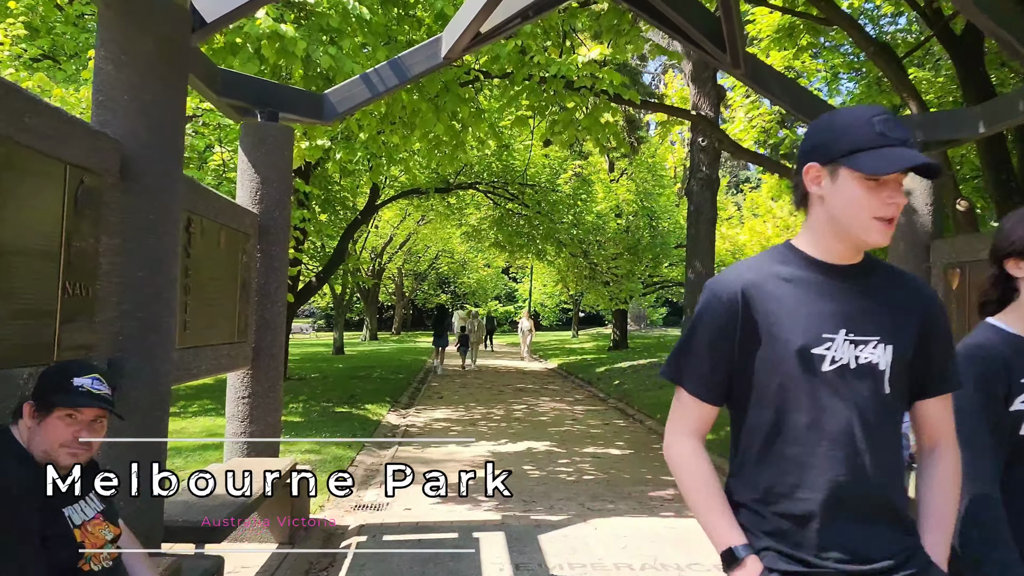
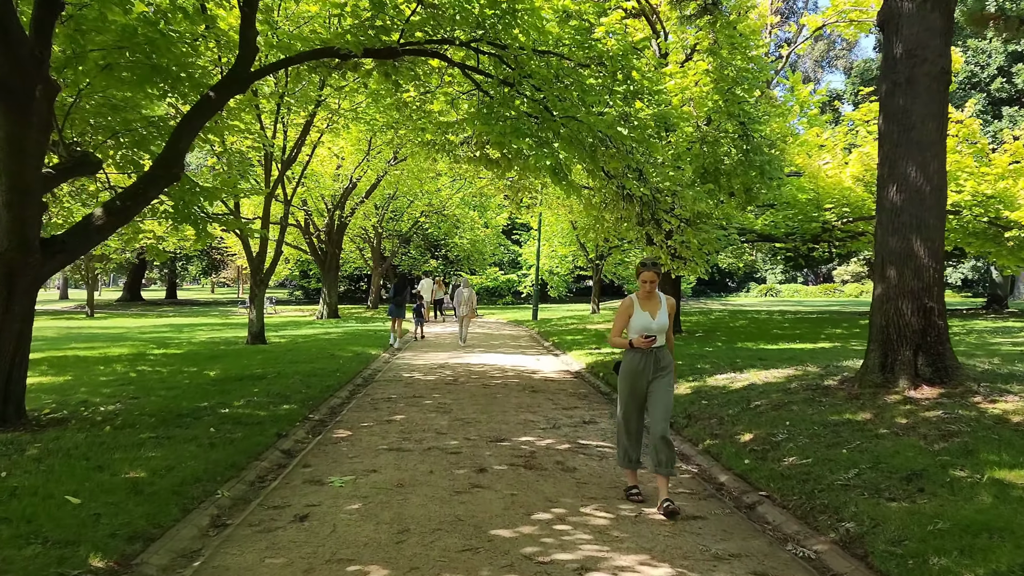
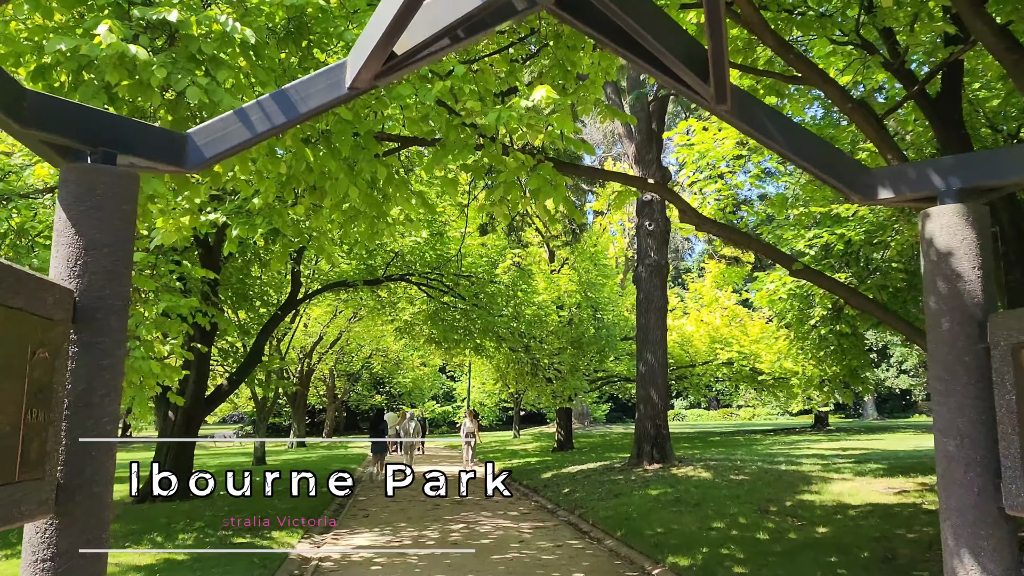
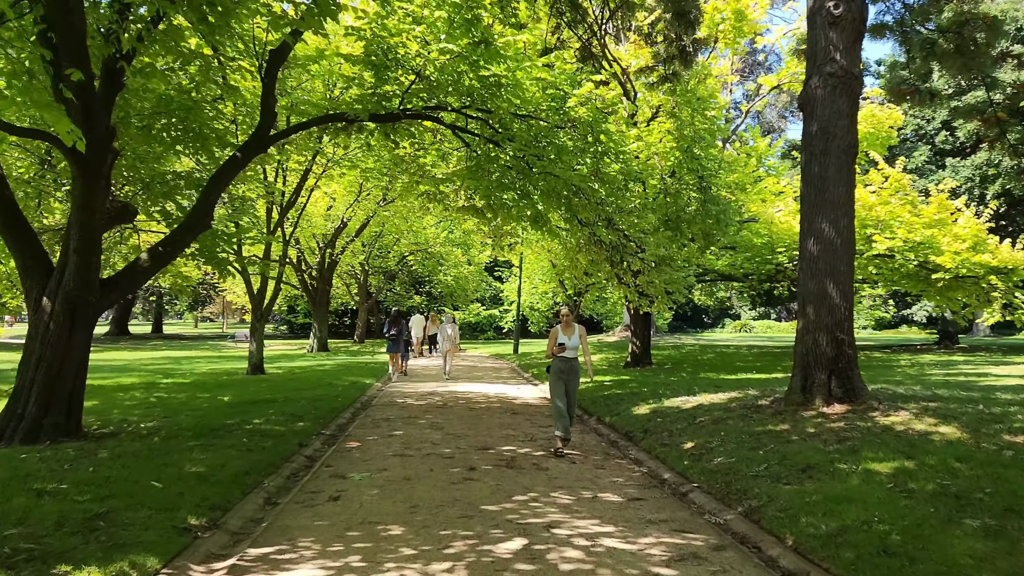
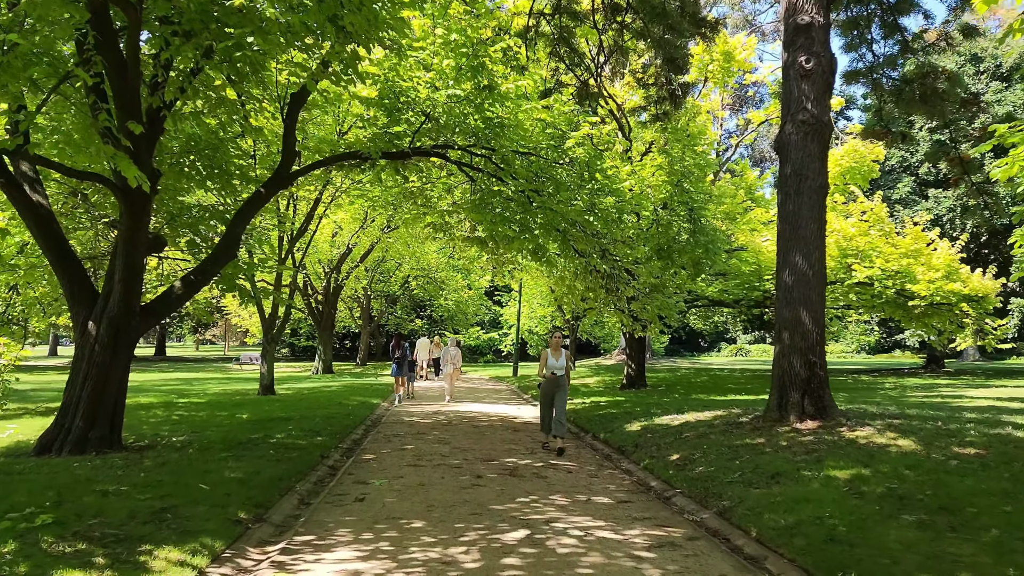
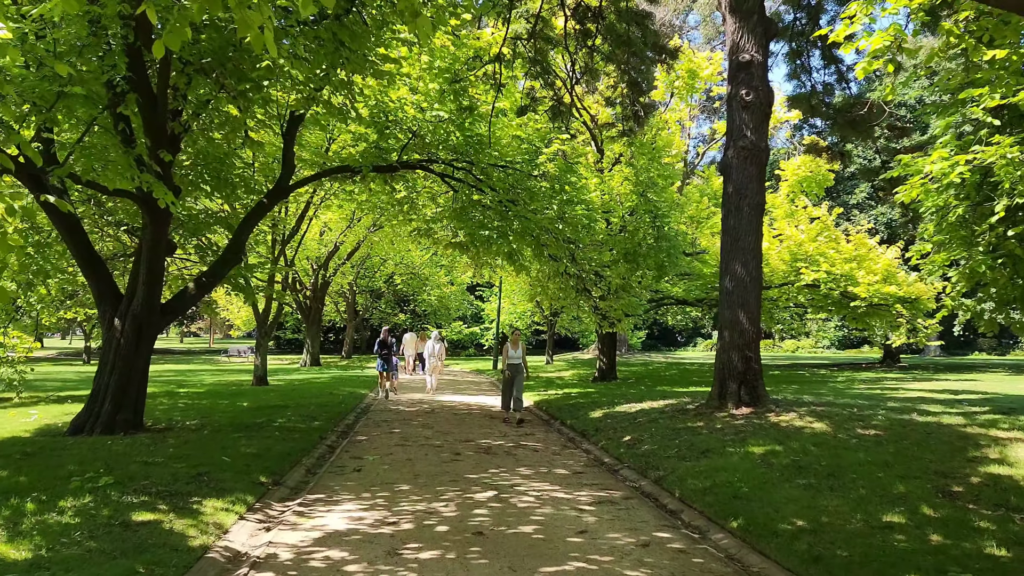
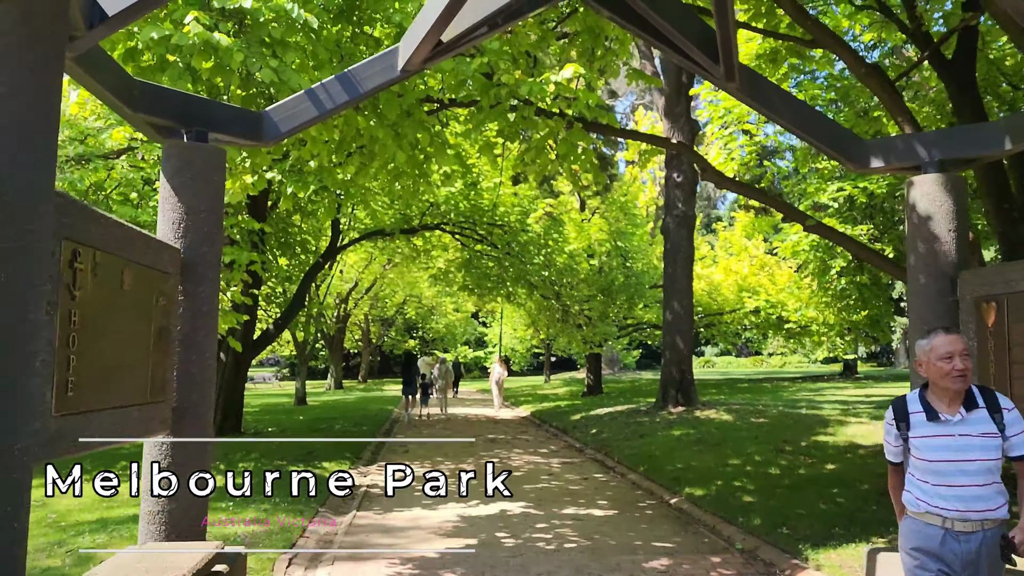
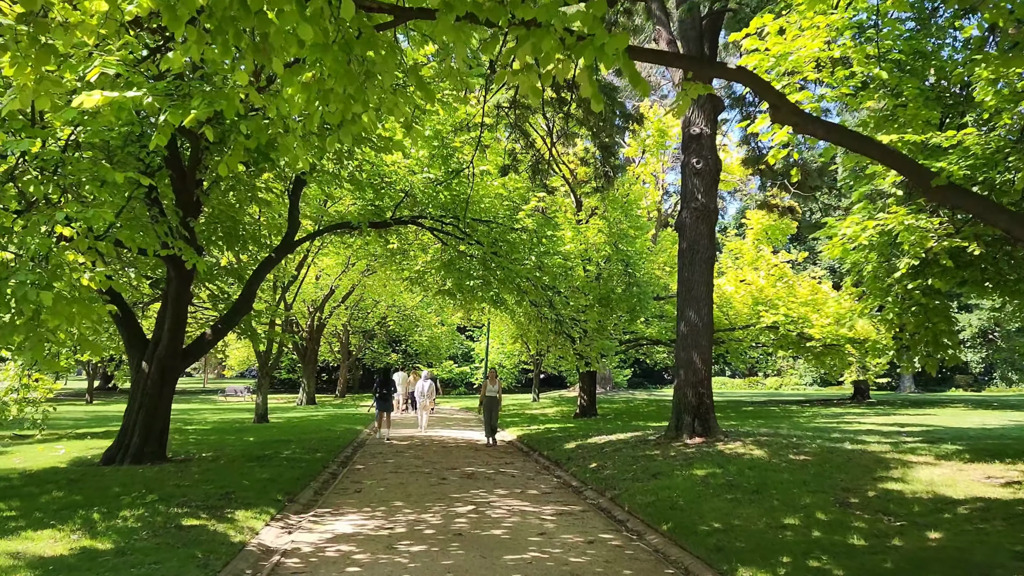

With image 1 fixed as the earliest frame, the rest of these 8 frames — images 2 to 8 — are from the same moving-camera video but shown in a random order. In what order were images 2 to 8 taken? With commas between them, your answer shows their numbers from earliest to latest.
7, 3, 8, 6, 5, 4, 2
